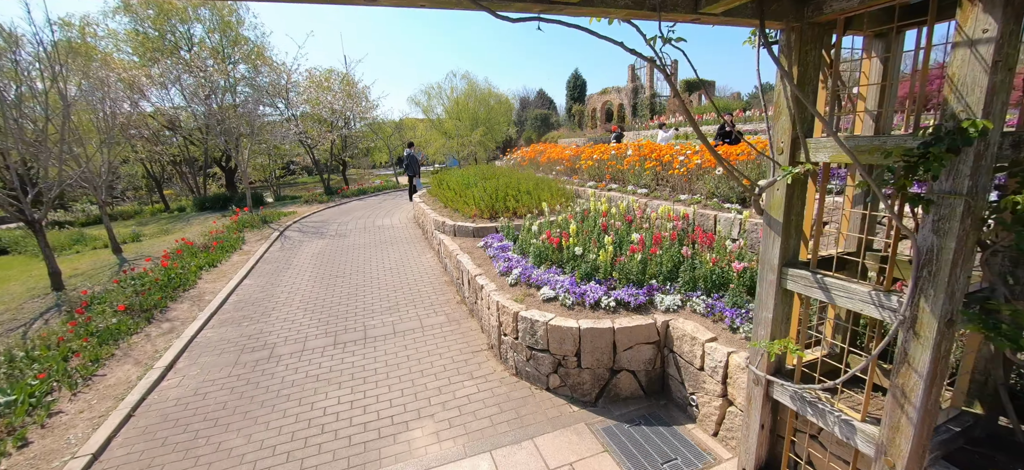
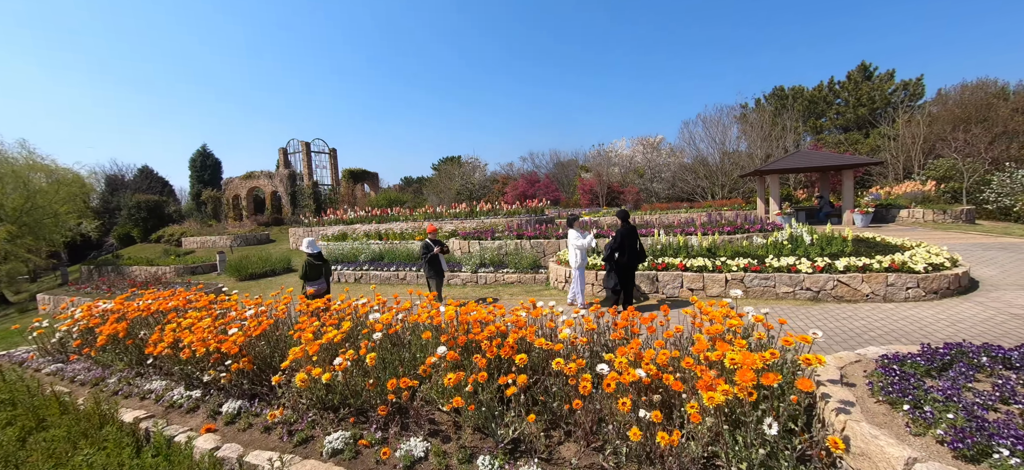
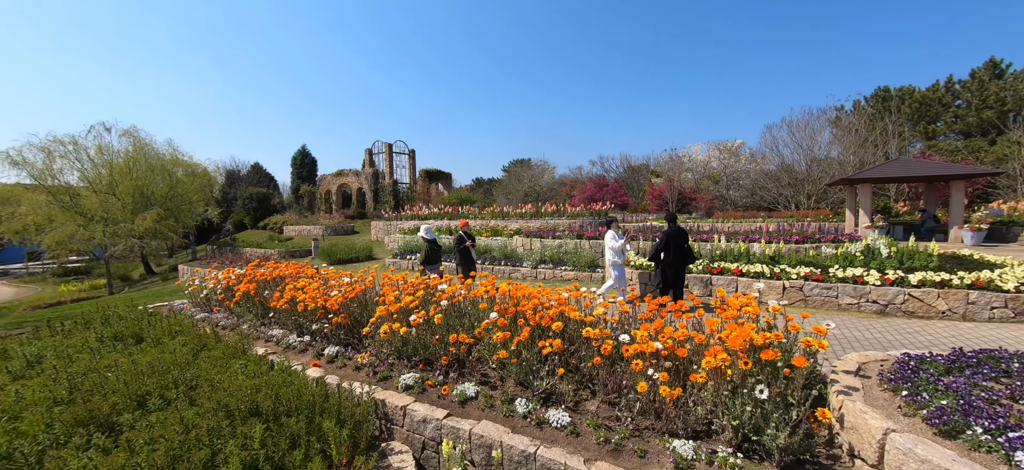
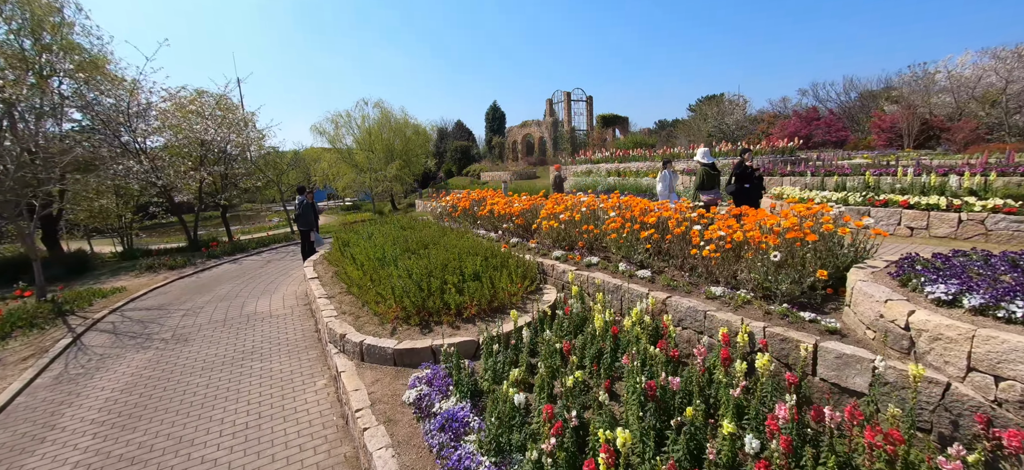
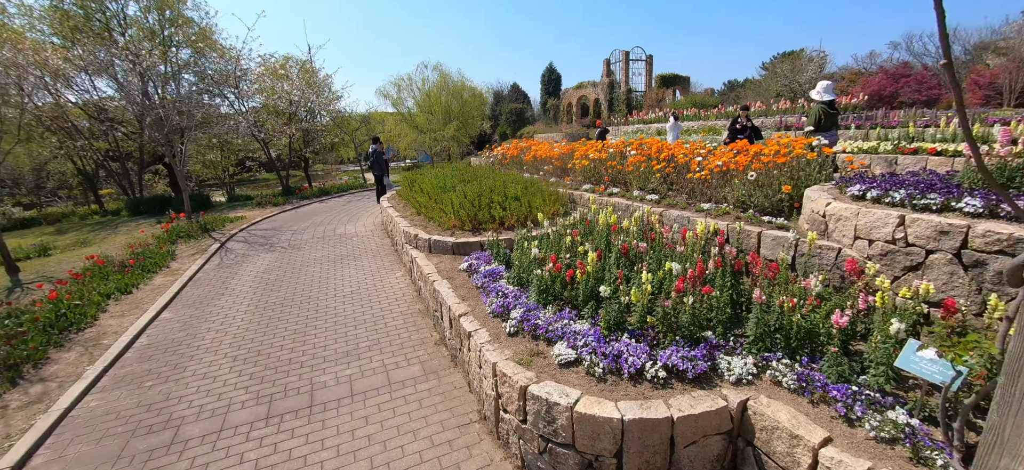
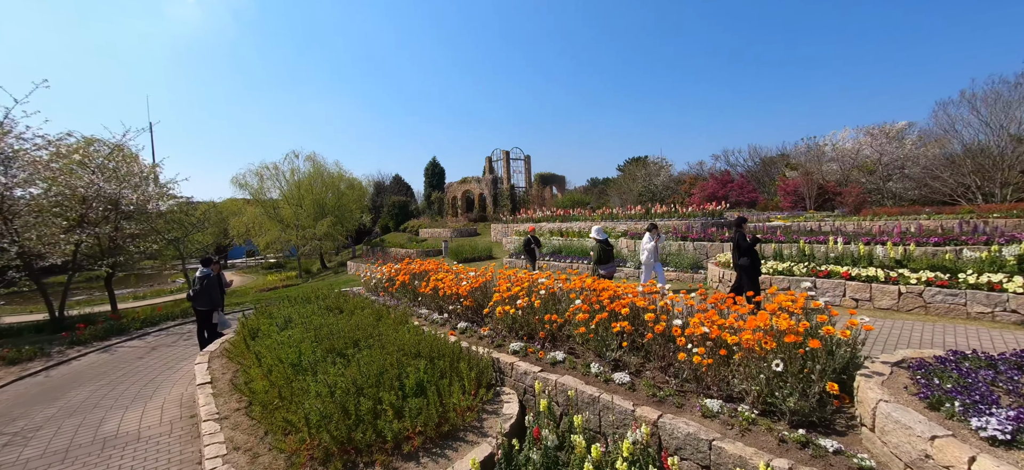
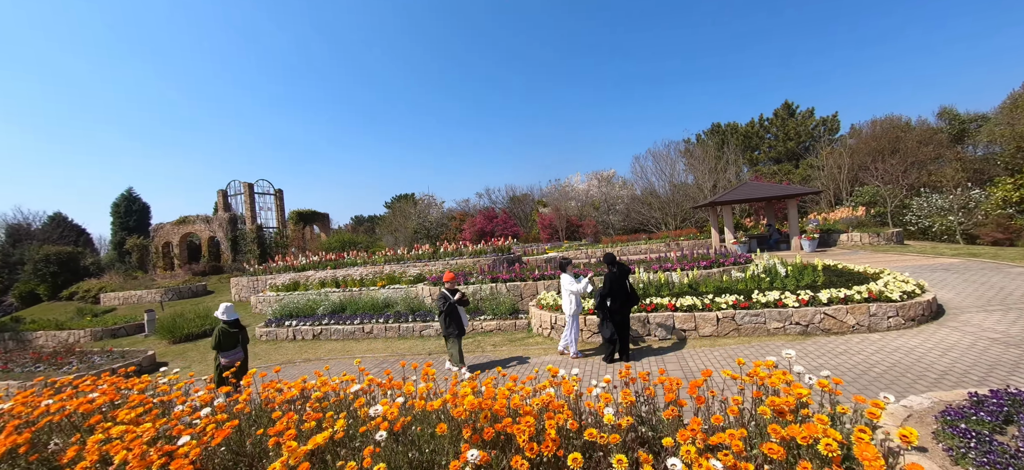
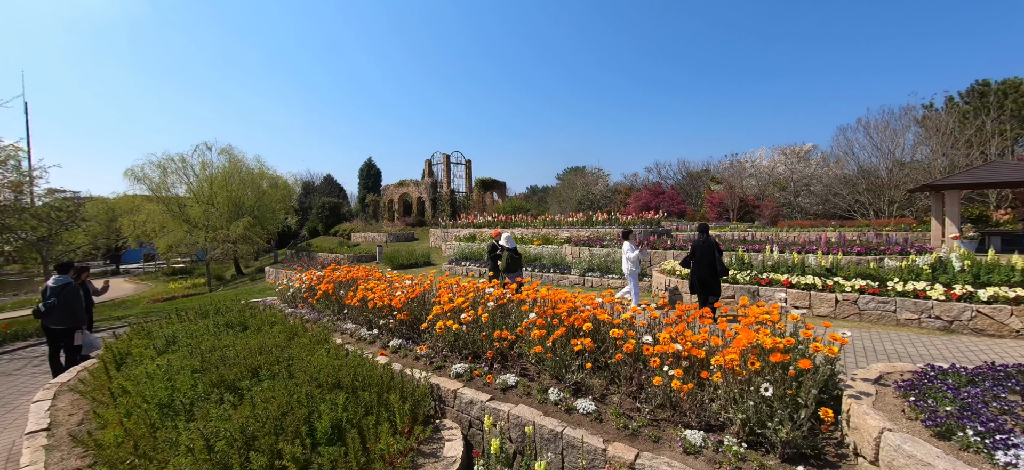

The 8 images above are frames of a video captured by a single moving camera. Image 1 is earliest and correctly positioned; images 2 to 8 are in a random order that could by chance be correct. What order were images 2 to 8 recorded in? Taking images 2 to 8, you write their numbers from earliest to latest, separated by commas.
5, 4, 6, 8, 3, 2, 7
